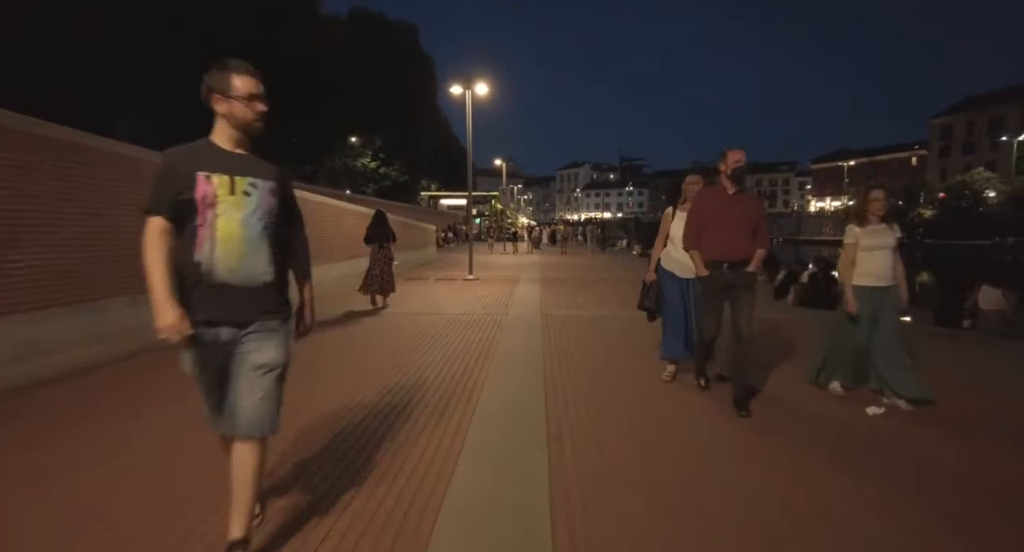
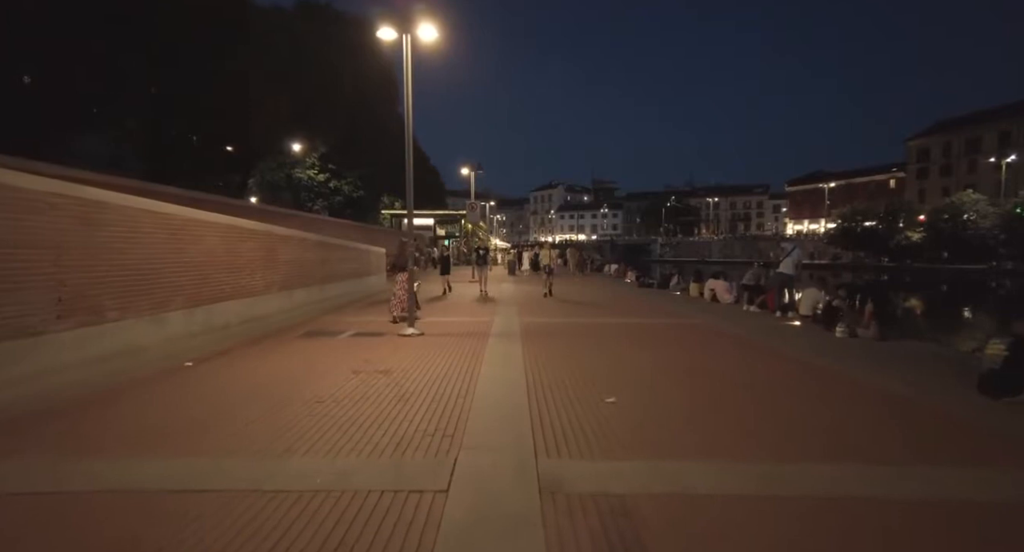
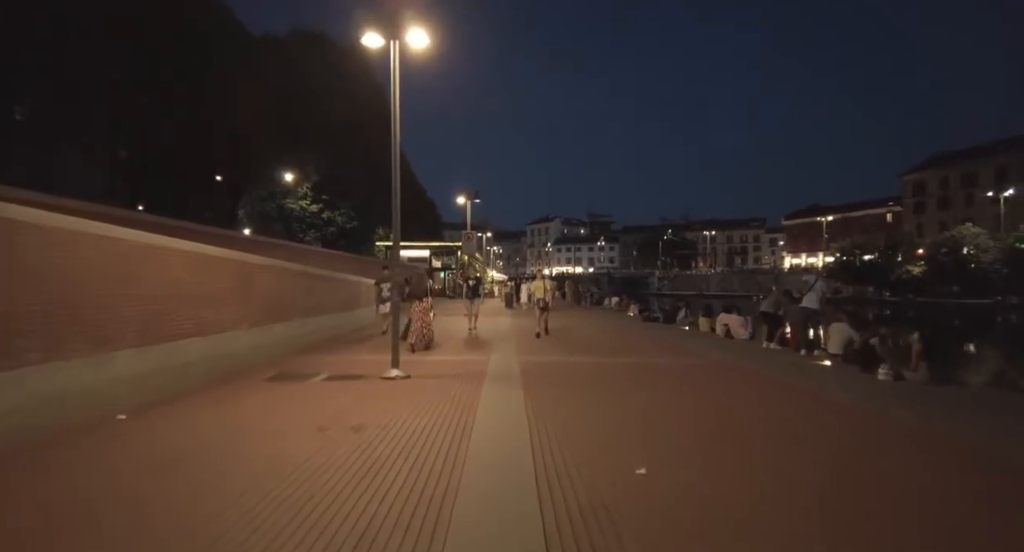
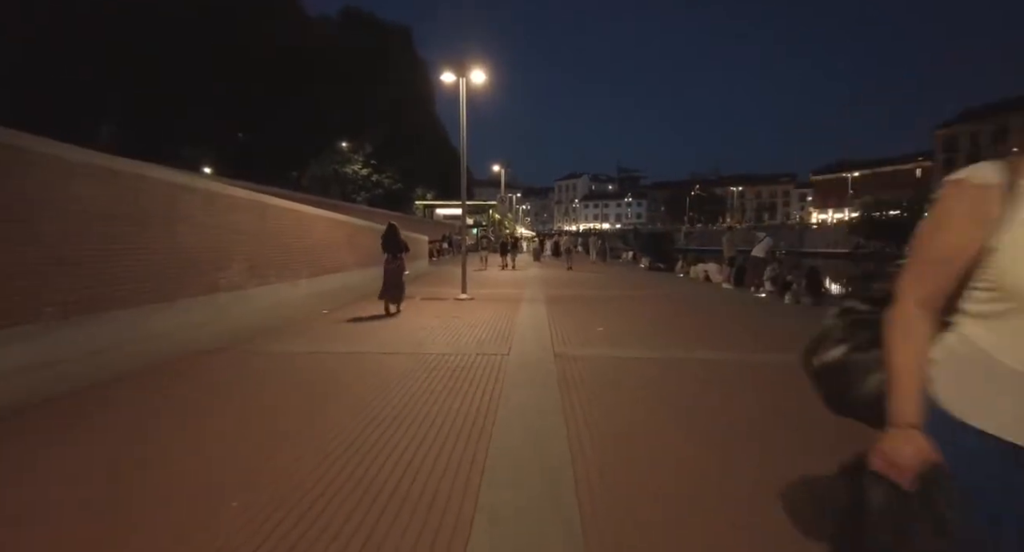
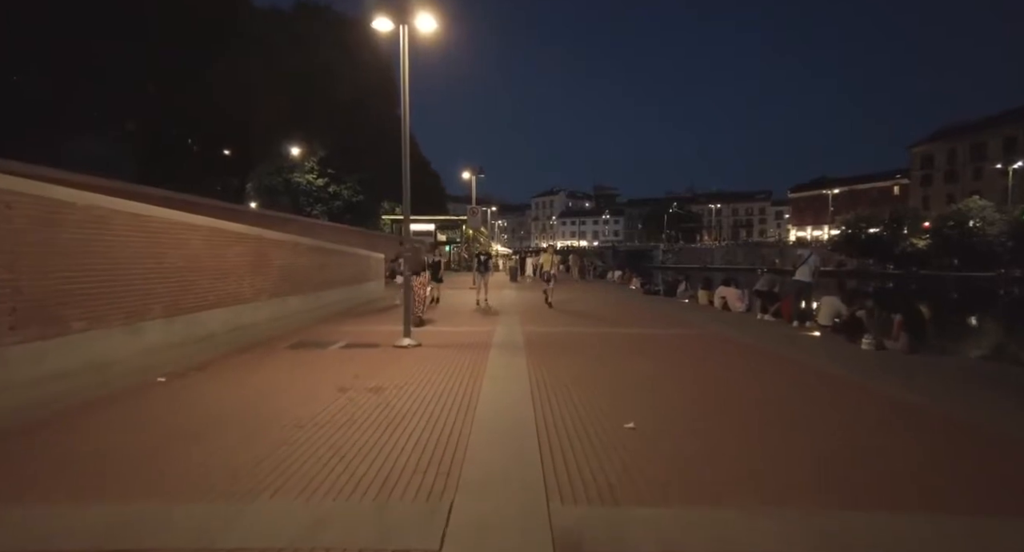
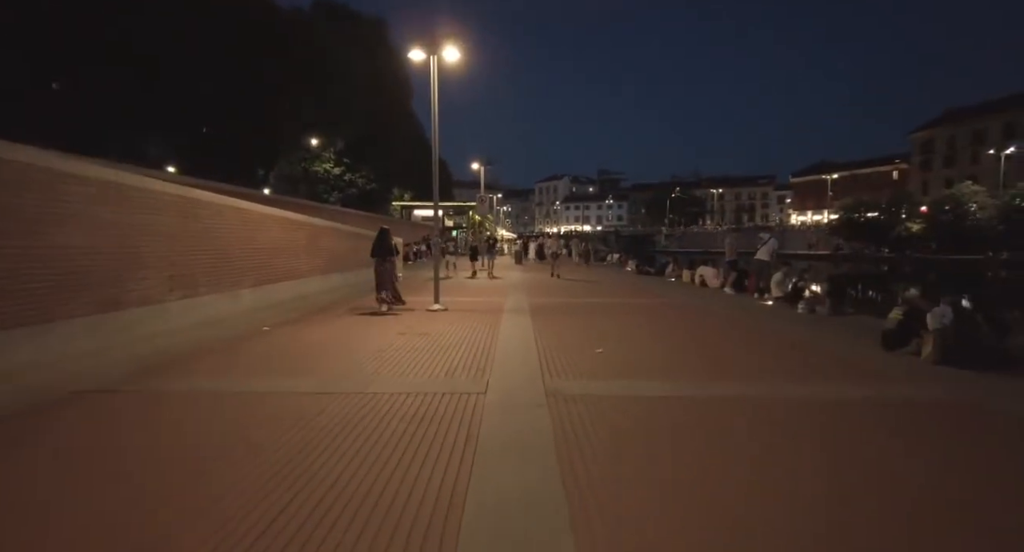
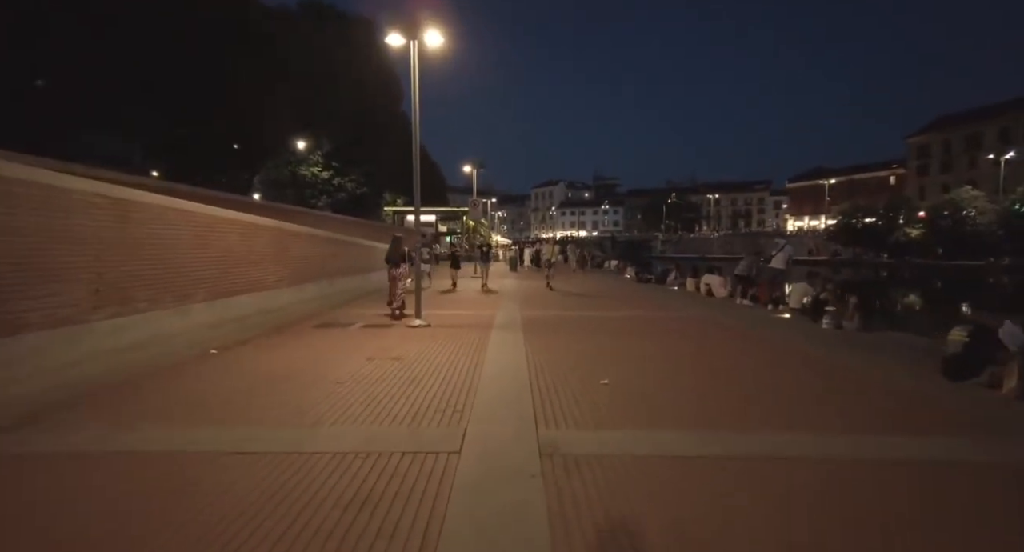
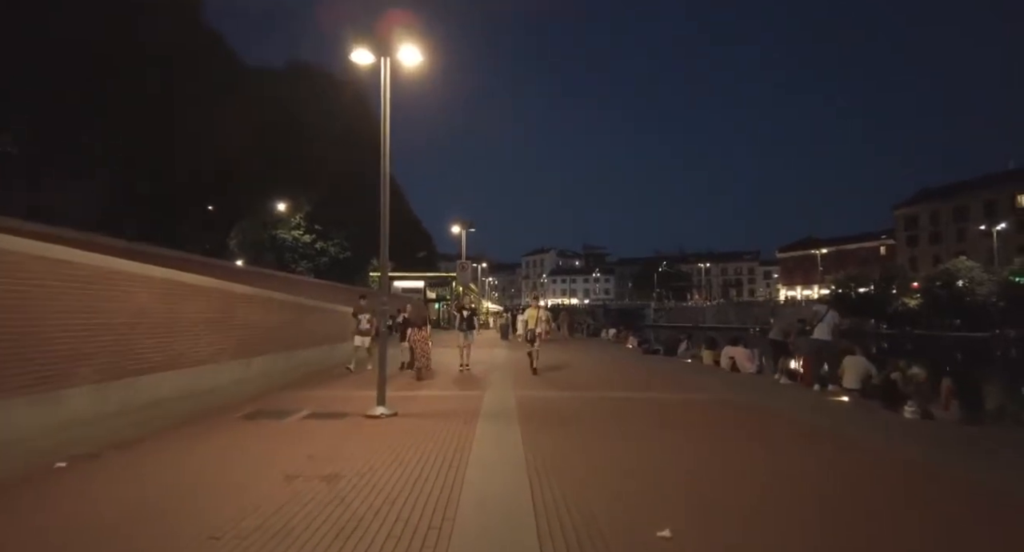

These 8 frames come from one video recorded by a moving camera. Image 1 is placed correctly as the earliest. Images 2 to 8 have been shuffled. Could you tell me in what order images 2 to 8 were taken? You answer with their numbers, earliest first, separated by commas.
4, 6, 7, 2, 5, 3, 8
